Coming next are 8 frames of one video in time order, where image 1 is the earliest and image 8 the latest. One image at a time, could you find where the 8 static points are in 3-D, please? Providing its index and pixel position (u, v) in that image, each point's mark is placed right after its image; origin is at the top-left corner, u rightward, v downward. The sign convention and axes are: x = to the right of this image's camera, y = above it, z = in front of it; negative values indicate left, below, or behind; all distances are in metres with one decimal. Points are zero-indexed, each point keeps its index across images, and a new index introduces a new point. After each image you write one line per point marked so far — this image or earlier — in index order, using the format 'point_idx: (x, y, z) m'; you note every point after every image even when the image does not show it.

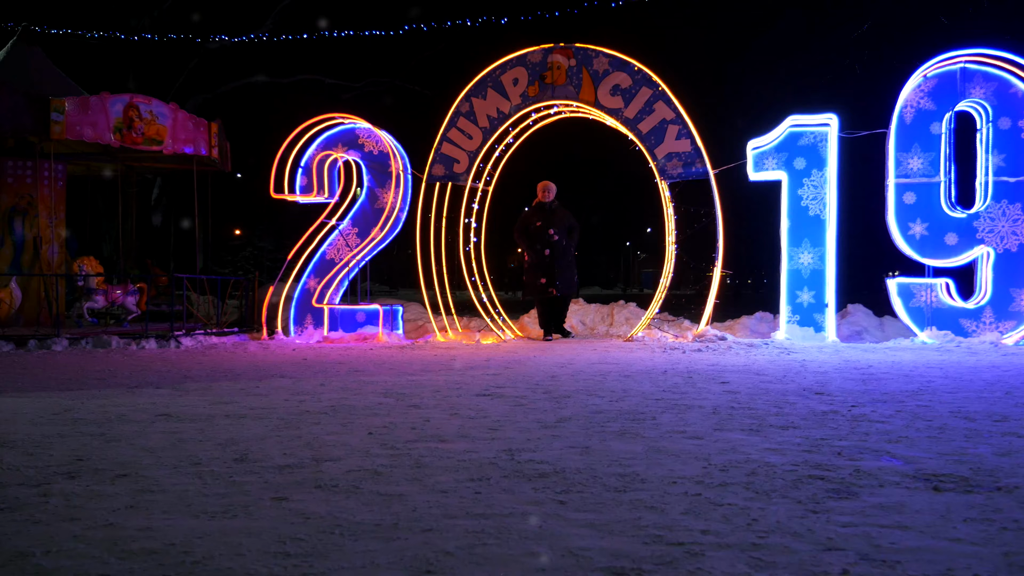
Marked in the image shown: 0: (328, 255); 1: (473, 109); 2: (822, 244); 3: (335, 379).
0: (-1.7, +0.3, +8.7) m
1: (-0.3, +1.5, +8.0) m
2: (+2.5, +0.4, +7.7) m
3: (-0.9, -0.5, +4.8) m
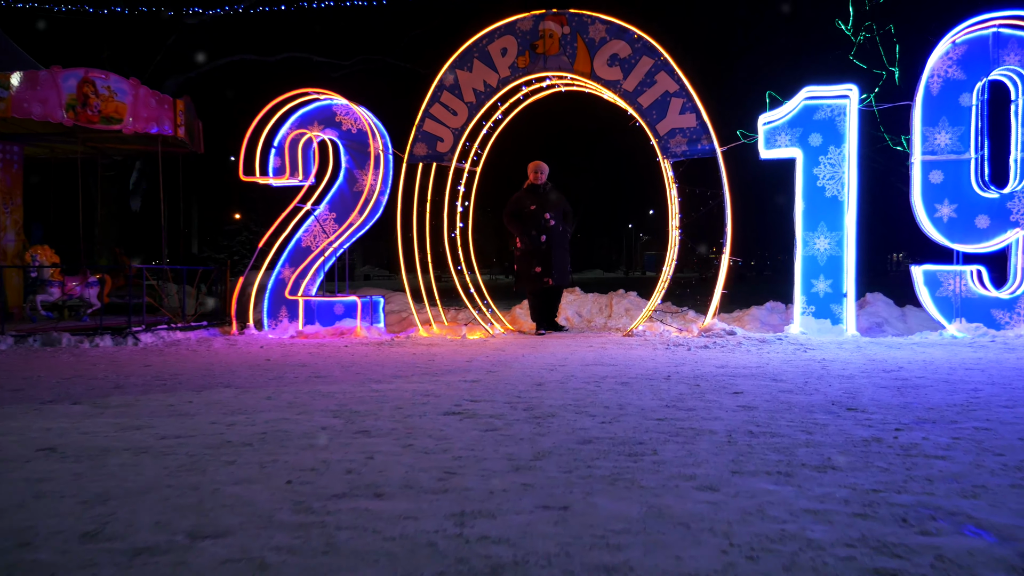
0: (-1.8, +0.4, +8.0) m
1: (-0.4, +1.6, +7.3) m
2: (+2.4, +0.4, +7.0) m
3: (-1.0, -0.5, +4.2) m
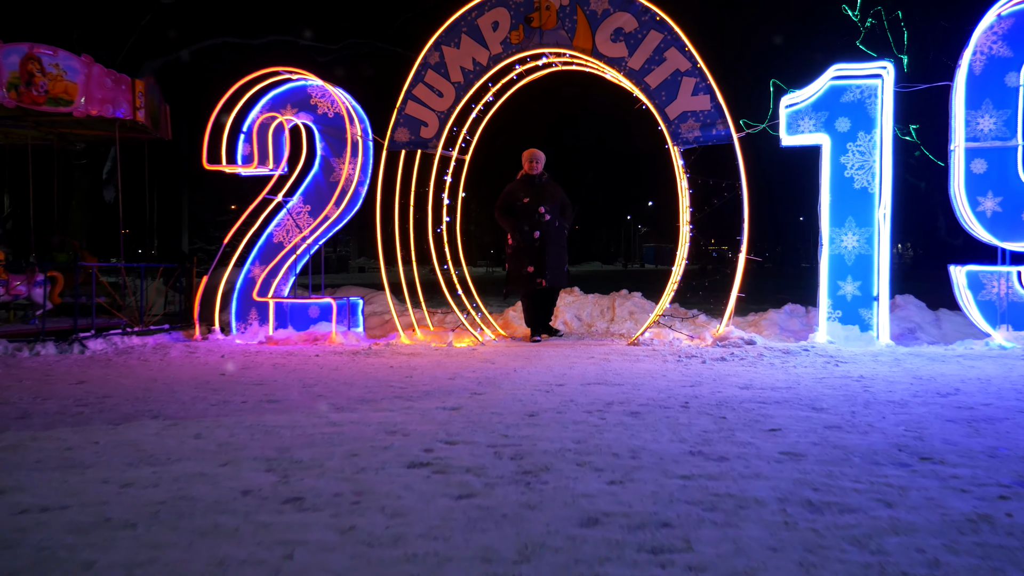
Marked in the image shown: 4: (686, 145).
0: (-1.8, +0.4, +7.3) m
1: (-0.5, +1.6, +6.5) m
2: (+2.4, +0.4, +6.3) m
3: (-1.0, -0.5, +3.4) m
4: (+1.1, +0.9, +6.2) m
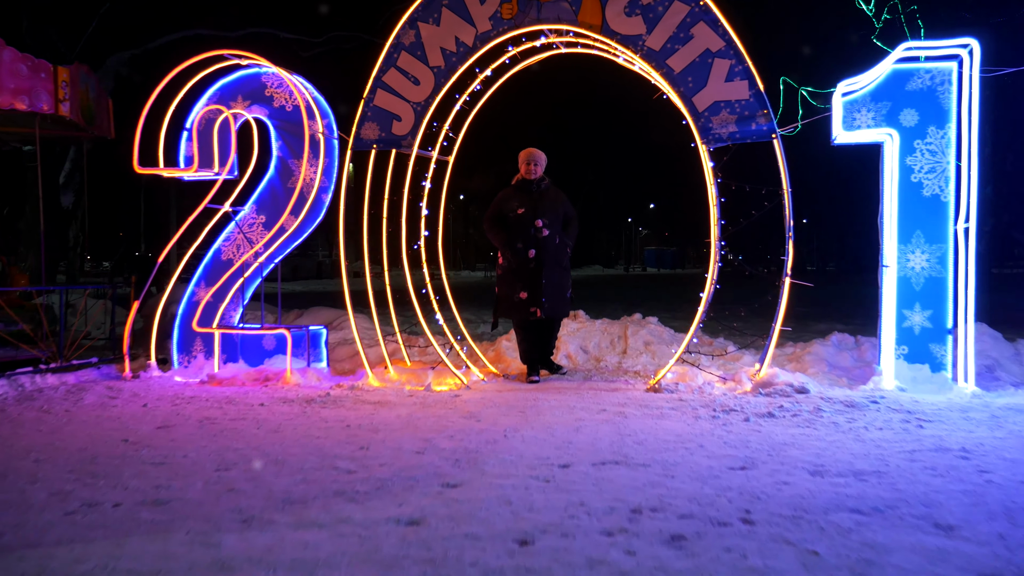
0: (-1.9, +0.2, +6.1) m
1: (-0.5, +1.4, +5.4) m
2: (+2.3, +0.3, +5.1) m
3: (-1.1, -0.7, +2.3) m
4: (+1.1, +0.8, +5.0) m
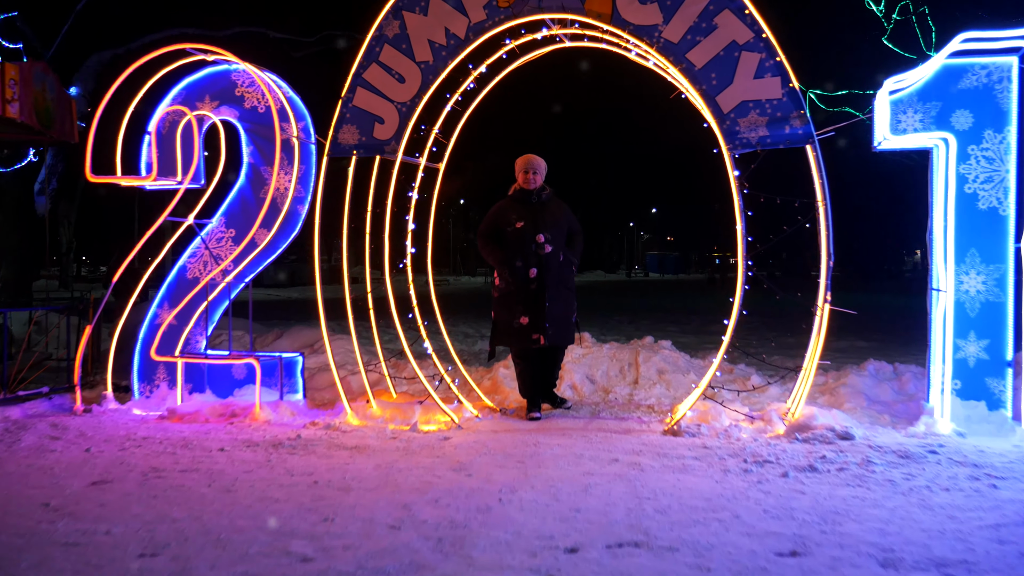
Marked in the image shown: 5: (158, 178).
0: (-1.9, +0.1, +5.5) m
1: (-0.5, +1.3, +4.7) m
2: (+2.3, +0.1, +4.4) m
3: (-1.1, -0.8, +1.6) m
4: (+1.1, +0.6, +4.4) m
5: (-2.0, +0.6, +5.3) m
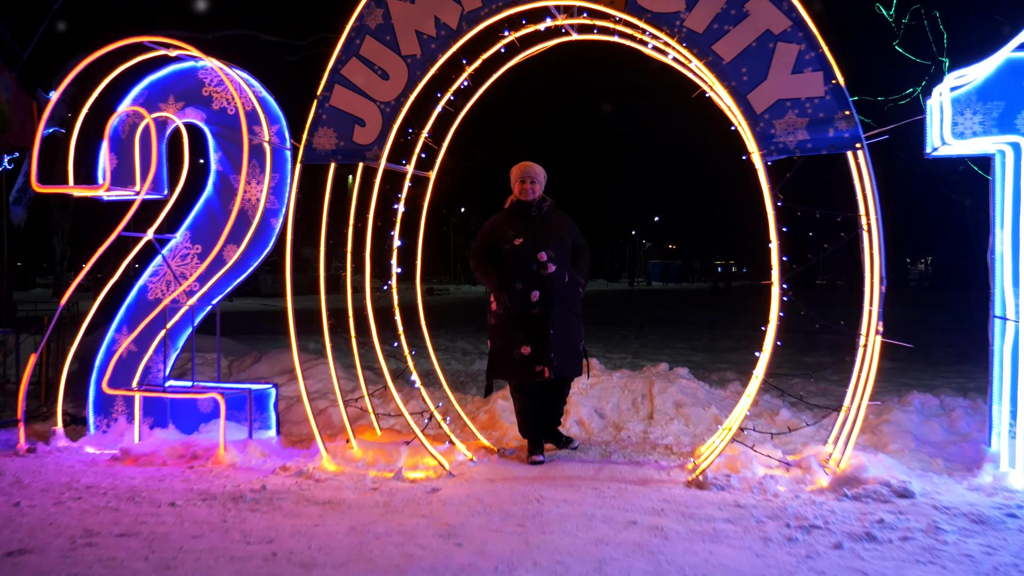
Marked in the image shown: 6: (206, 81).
0: (-1.9, 0.0, +4.9) m
1: (-0.5, +1.2, +4.1) m
2: (+2.3, 0.0, +3.8) m
3: (-1.1, -0.9, +1.0) m
4: (+1.1, +0.5, +3.8) m
5: (-2.0, +0.5, +4.7) m
6: (-1.6, +1.1, +4.8) m
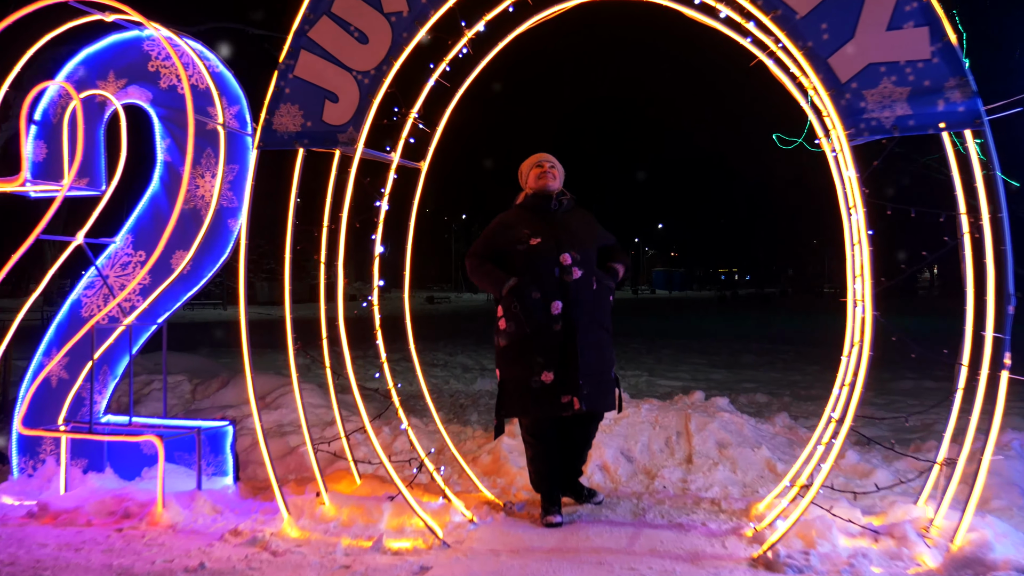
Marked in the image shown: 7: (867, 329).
0: (-1.8, -0.1, +4.0) m
1: (-0.5, +1.1, +3.3) m
2: (+2.3, 0.0, +3.0) m
3: (-1.1, -0.9, +0.2) m
4: (+1.1, +0.5, +2.9) m
5: (-2.0, +0.4, +3.9) m
6: (-1.5, +1.0, +4.0) m
7: (+1.1, -0.2, +3.0) m
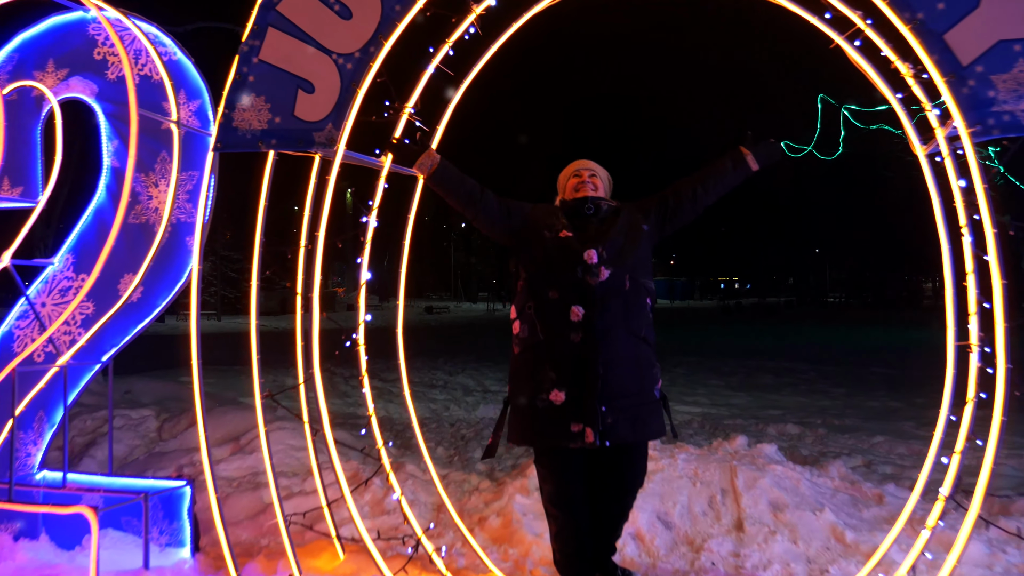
0: (-1.8, -0.2, +3.4) m
1: (-0.4, +1.0, +2.6) m
2: (+2.4, -0.1, +2.3) m
3: (-1.0, -1.0, -0.5) m
4: (+1.2, +0.4, +2.3) m
5: (-1.9, +0.3, +3.2) m
6: (-1.5, +0.9, +3.3) m
7: (+1.1, -0.3, +2.3) m
